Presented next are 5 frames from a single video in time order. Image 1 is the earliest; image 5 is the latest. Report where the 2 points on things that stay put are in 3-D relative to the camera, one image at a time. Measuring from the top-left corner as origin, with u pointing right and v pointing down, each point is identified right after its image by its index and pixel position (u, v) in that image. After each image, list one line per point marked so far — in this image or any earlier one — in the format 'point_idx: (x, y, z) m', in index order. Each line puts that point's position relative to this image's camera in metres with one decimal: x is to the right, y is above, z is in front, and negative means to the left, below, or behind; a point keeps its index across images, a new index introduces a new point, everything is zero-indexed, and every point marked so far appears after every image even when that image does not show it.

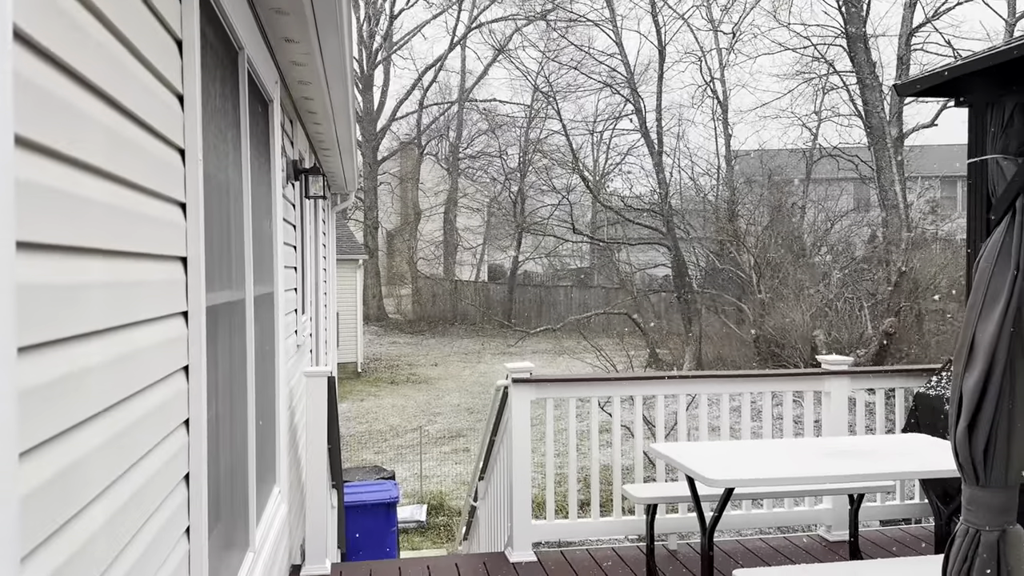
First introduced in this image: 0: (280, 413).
0: (-0.8, -0.4, +2.5) m
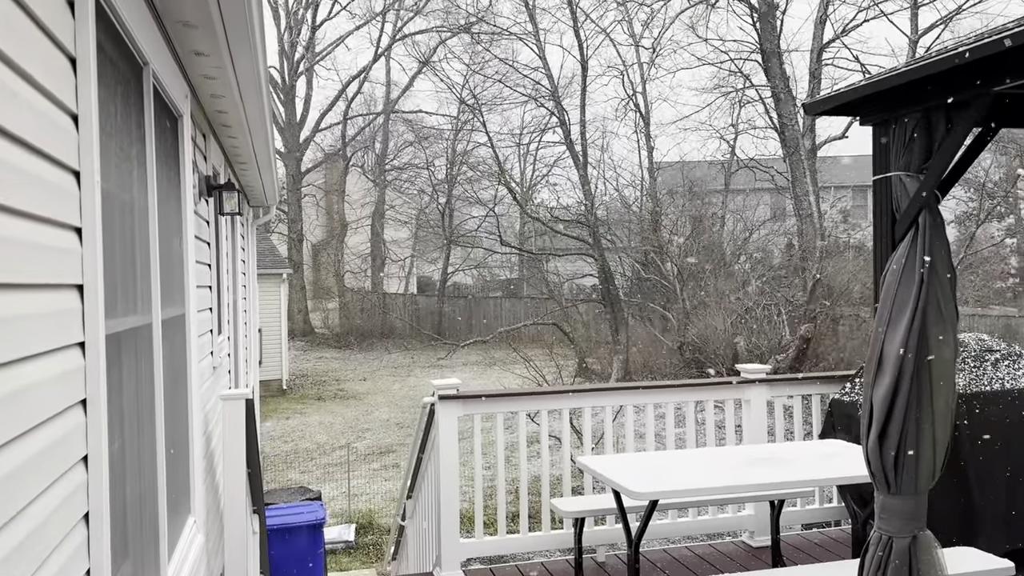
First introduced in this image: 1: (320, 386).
0: (-1.0, -0.5, +2.4) m
1: (-4.3, -2.2, +16.5) m
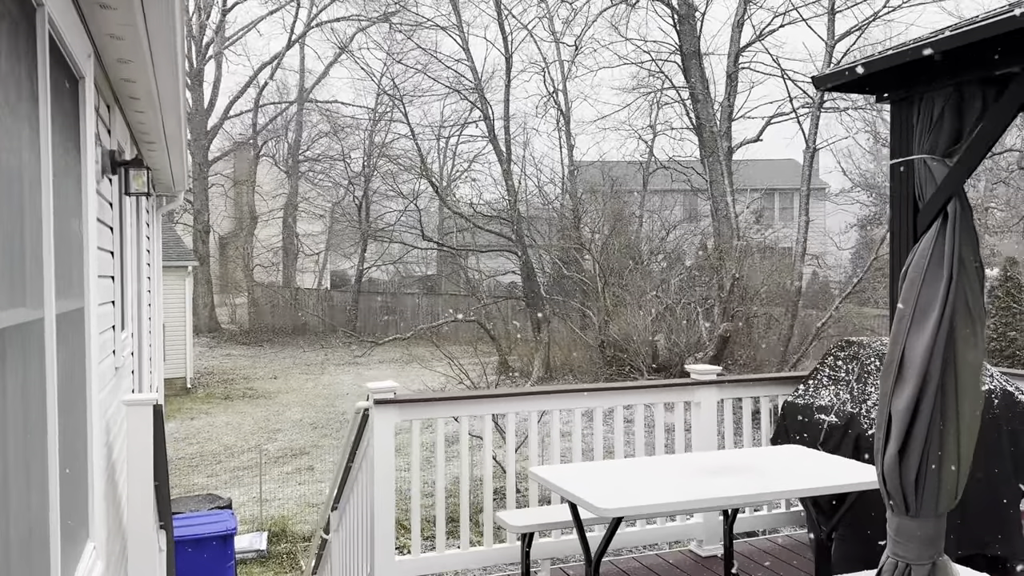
0: (-1.2, -0.5, +2.1) m
1: (-6.1, -2.1, +15.7) m
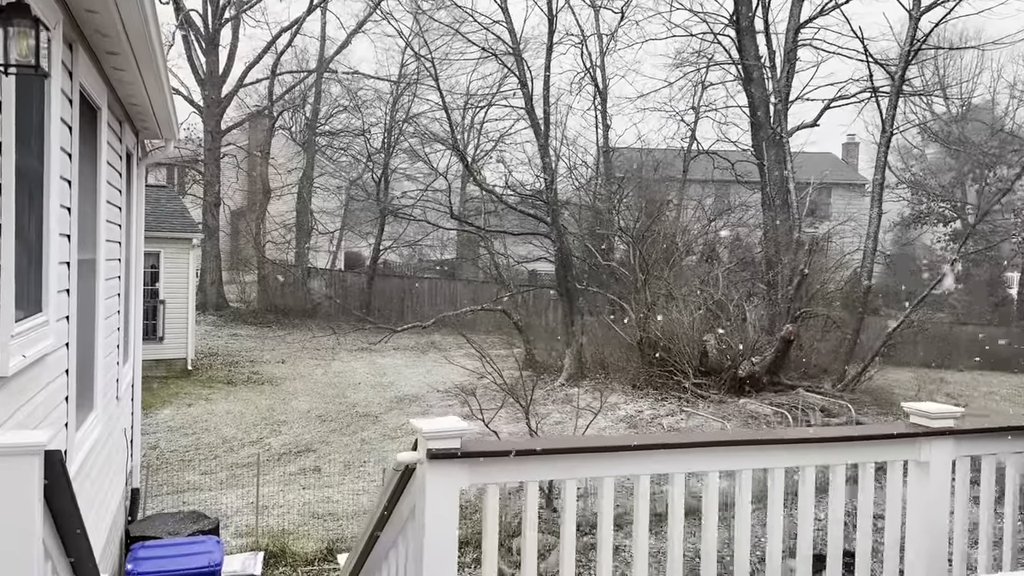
0: (-0.9, -0.4, +1.0) m
1: (-5.6, -1.6, +14.8) m
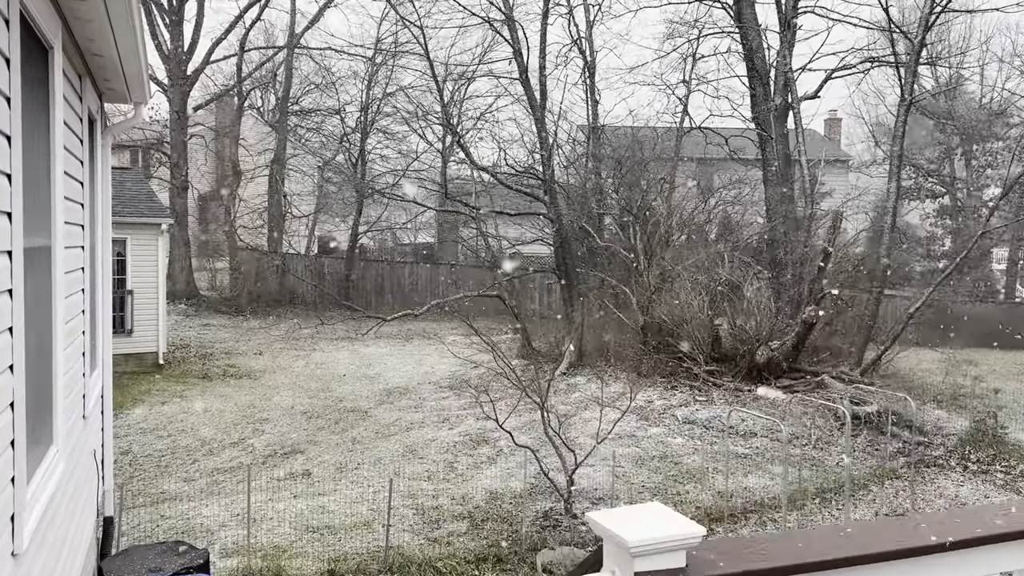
0: (-0.5, -0.4, +0.4) m
1: (-5.8, -1.4, +13.9) m
